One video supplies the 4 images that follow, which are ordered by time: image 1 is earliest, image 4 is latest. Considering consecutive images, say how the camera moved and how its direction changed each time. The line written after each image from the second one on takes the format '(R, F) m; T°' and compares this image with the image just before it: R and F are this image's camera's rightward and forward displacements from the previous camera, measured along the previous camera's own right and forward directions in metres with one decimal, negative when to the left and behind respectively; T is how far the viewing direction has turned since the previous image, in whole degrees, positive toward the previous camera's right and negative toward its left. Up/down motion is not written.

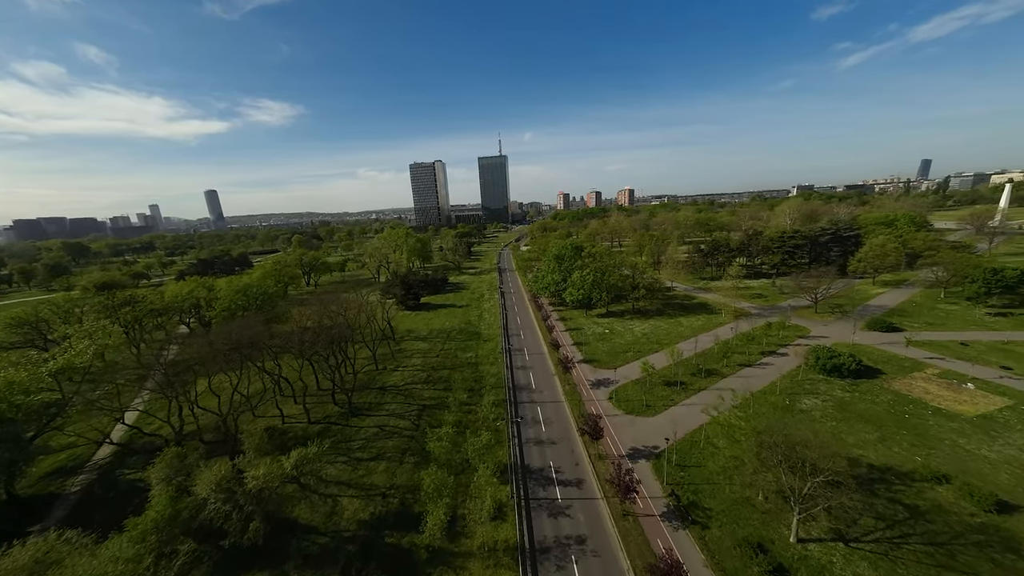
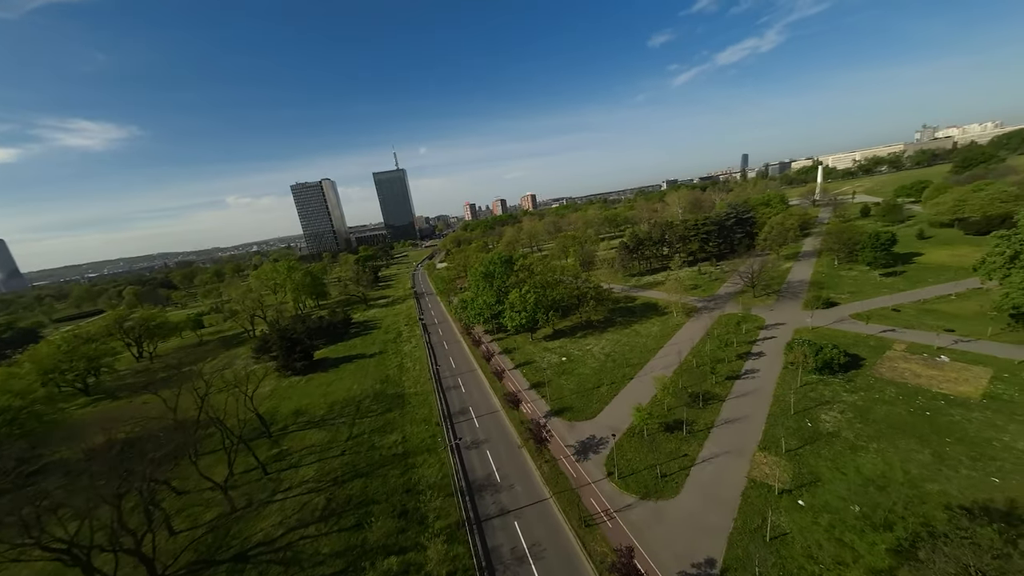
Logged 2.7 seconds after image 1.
(-0.6, +12.1) m; +14°
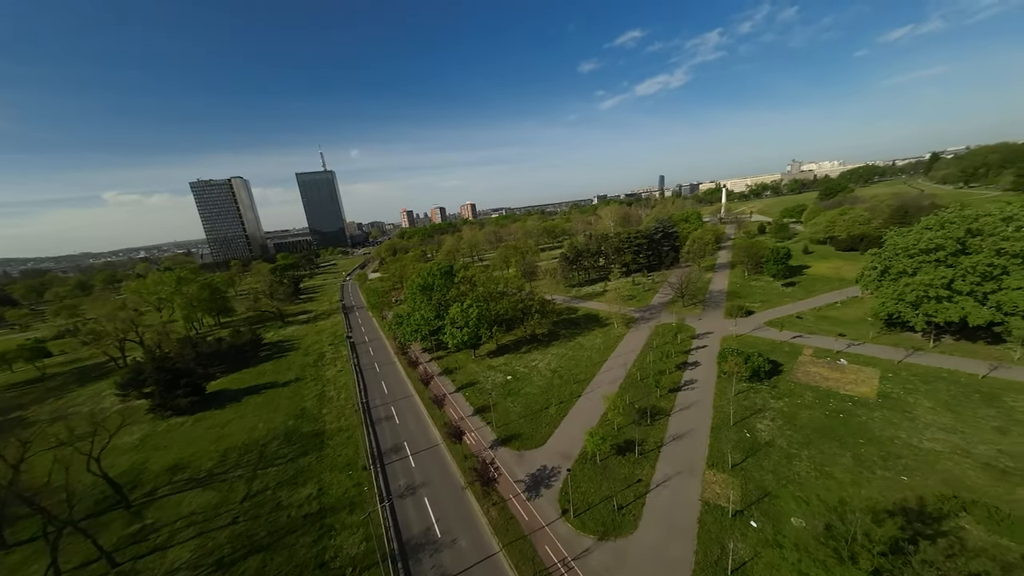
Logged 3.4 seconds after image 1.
(0.0, +2.9) m; +10°
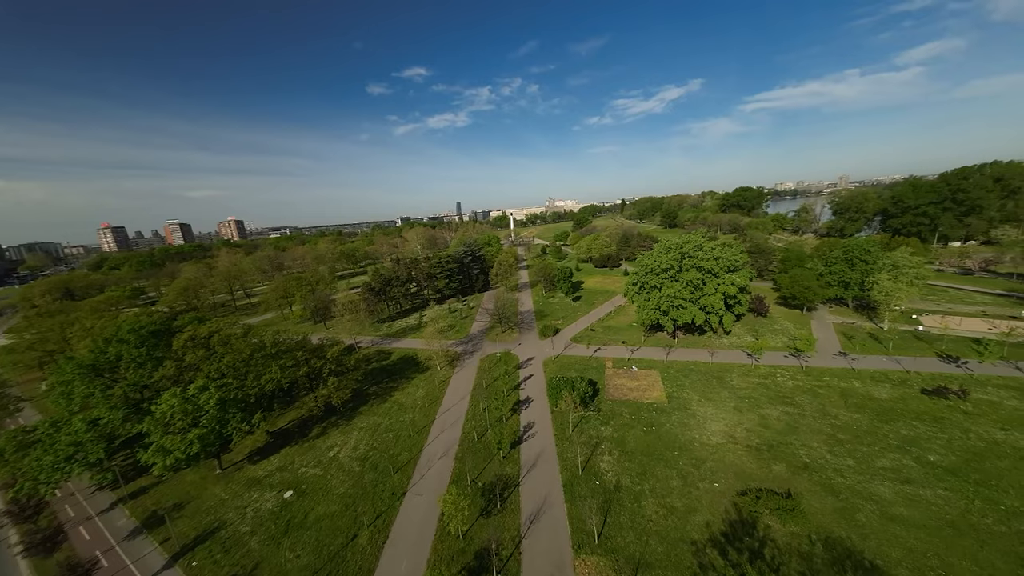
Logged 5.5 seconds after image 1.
(+2.0, +8.4) m; +33°
